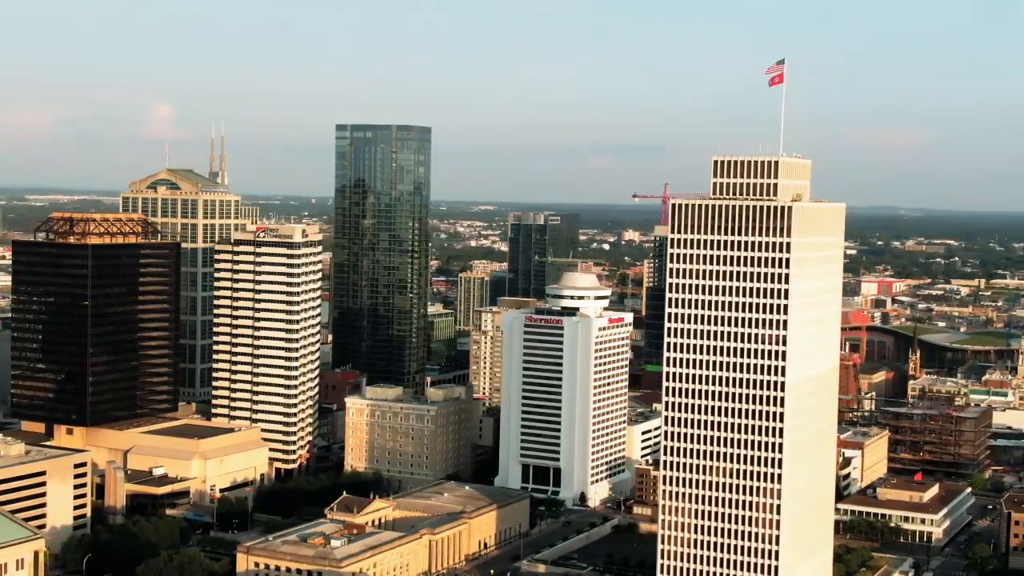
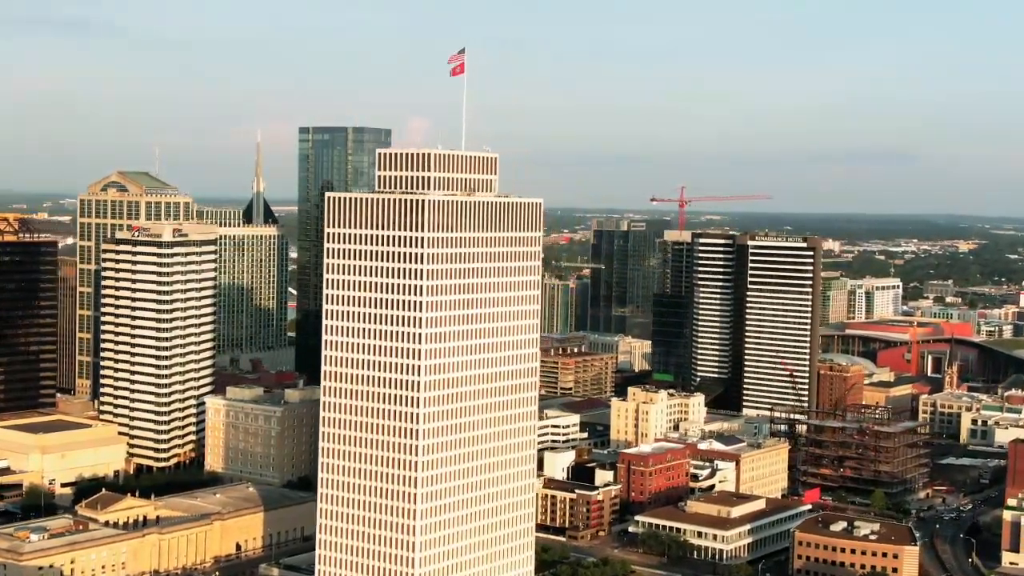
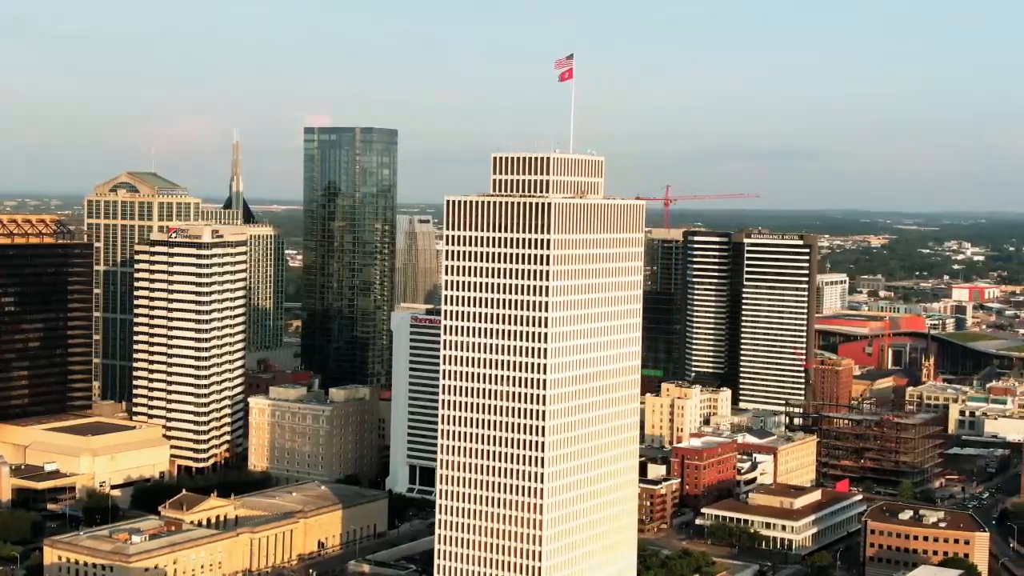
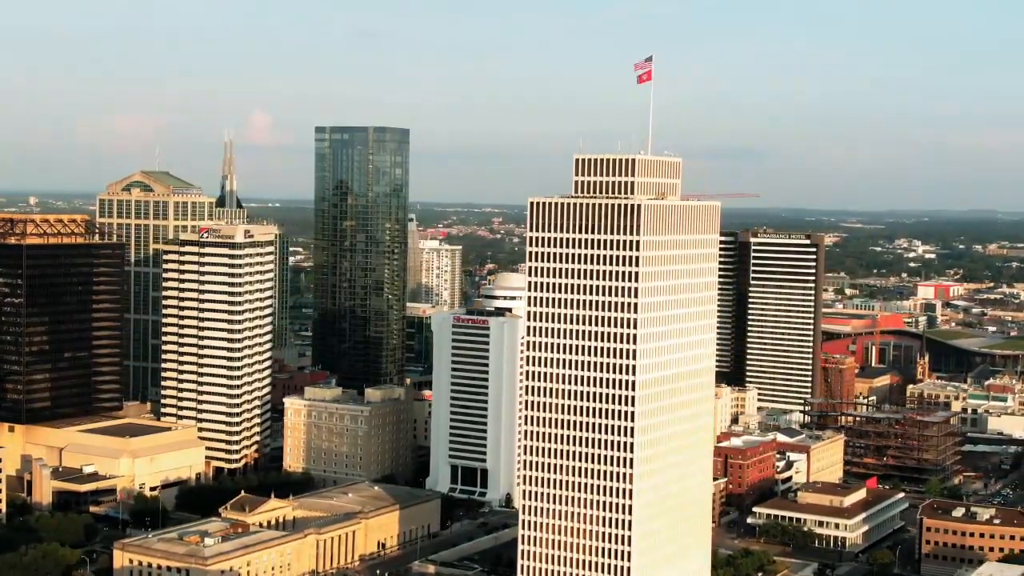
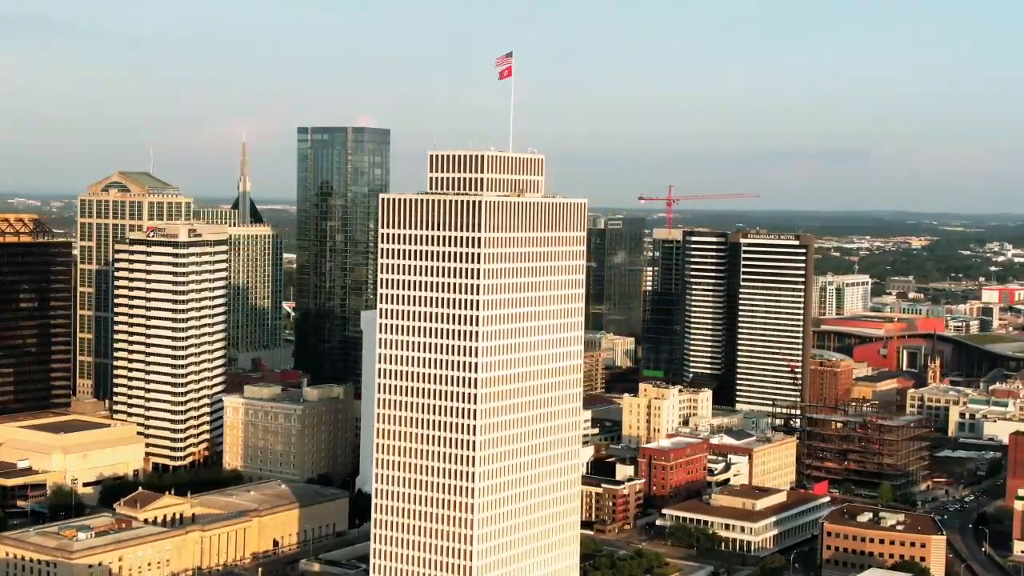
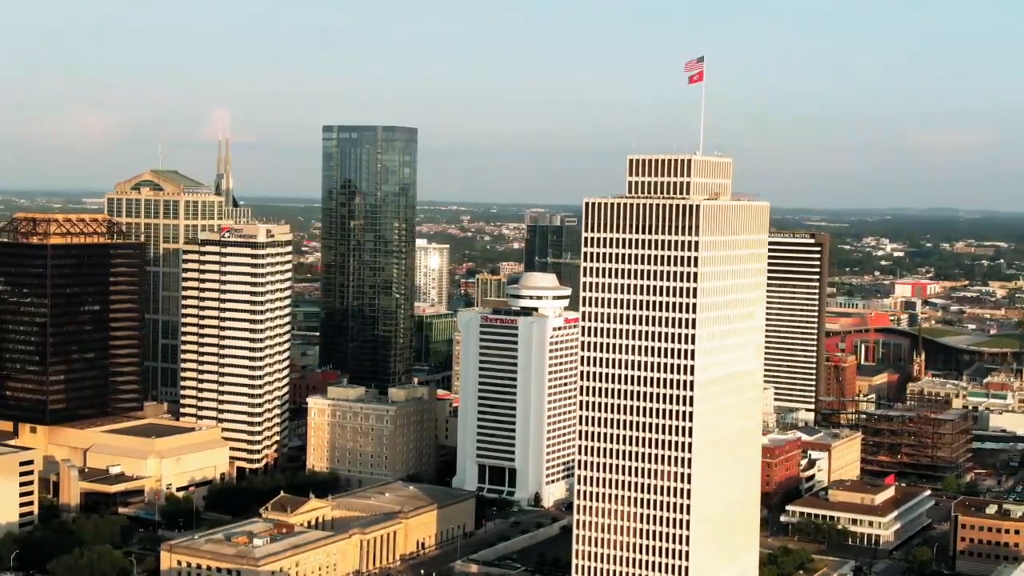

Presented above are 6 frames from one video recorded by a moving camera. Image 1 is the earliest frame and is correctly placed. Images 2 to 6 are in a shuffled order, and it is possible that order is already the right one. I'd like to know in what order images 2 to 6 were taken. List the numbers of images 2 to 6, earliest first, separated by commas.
6, 4, 3, 5, 2
